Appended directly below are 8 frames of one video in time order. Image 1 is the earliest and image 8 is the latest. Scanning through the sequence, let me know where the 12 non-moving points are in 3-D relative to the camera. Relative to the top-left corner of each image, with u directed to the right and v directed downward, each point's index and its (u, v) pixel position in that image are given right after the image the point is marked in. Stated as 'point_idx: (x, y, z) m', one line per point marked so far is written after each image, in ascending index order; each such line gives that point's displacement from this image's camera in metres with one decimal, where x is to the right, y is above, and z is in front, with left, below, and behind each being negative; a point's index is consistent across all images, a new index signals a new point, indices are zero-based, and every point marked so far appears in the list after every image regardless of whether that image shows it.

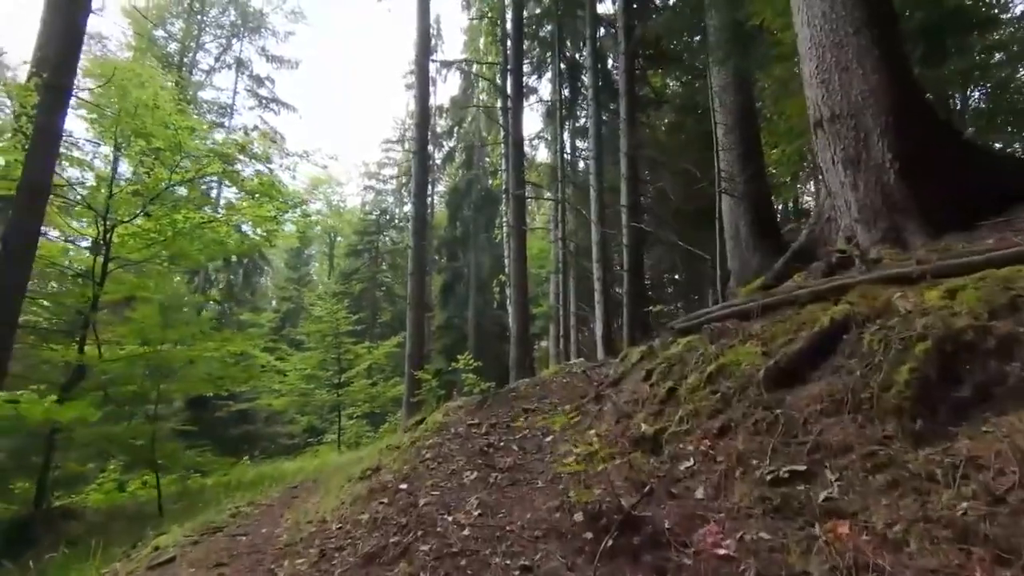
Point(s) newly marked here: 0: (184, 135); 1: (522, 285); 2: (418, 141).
0: (-4.7, +2.2, +9.9) m
1: (+0.2, 0.0, +10.4) m
2: (-1.9, +2.9, +13.7) m
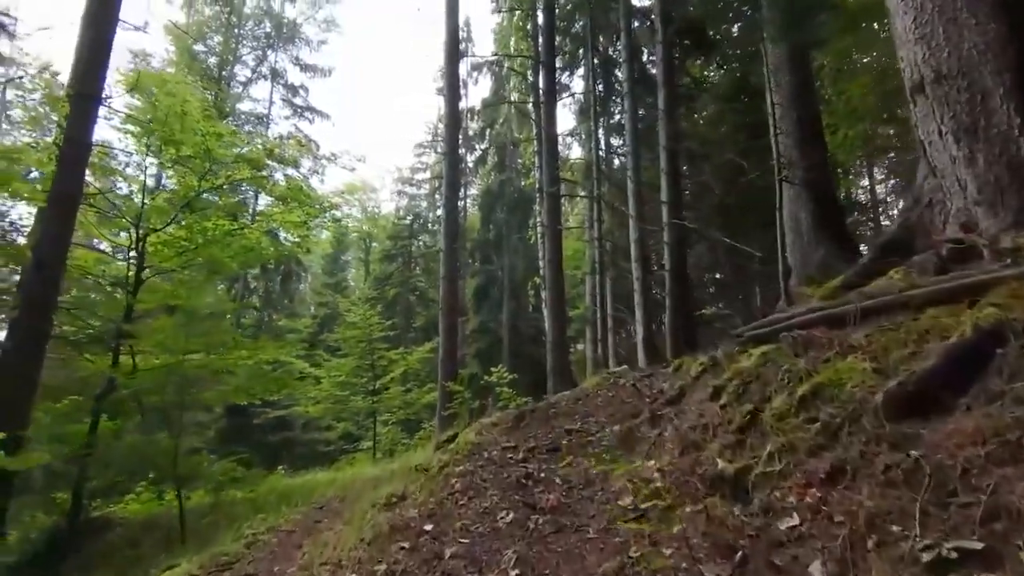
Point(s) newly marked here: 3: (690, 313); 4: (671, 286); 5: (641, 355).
0: (-4.2, +2.1, +9.7) m
1: (+0.7, 0.0, +9.9) m
2: (-1.2, +2.8, +13.3) m
3: (+3.0, -0.4, +11.3) m
4: (+2.7, 0.0, +11.2) m
5: (+2.5, -1.4, +12.9) m
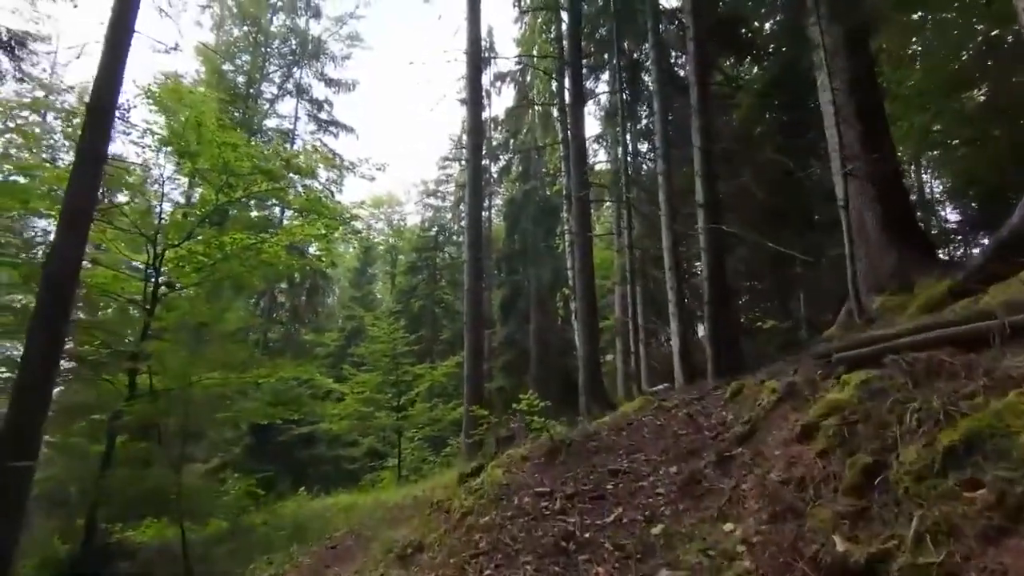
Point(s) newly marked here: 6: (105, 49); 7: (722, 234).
0: (-3.9, +1.9, +9.4) m
1: (+1.1, -0.2, +9.4) m
2: (-0.8, +2.5, +12.9) m
3: (+3.5, -0.5, +10.6) m
4: (+3.1, -0.1, +10.6) m
5: (+3.0, -1.5, +12.3) m
6: (-4.6, +2.7, +7.7) m
7: (+3.3, +0.8, +10.8) m
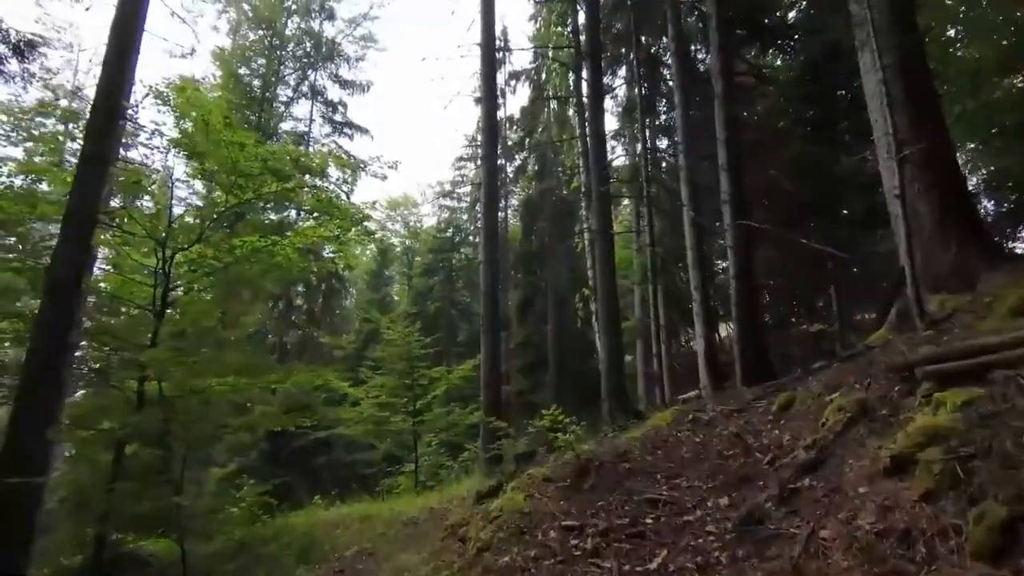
0: (-3.6, +1.8, +9.1) m
1: (+1.3, -0.2, +9.0) m
2: (-0.5, +2.5, +12.5) m
3: (+3.7, -0.5, +10.2) m
4: (+3.4, -0.1, +10.2) m
5: (+3.3, -1.5, +11.8) m
6: (-4.4, +2.6, +7.4) m
7: (+3.6, +0.8, +10.4) m
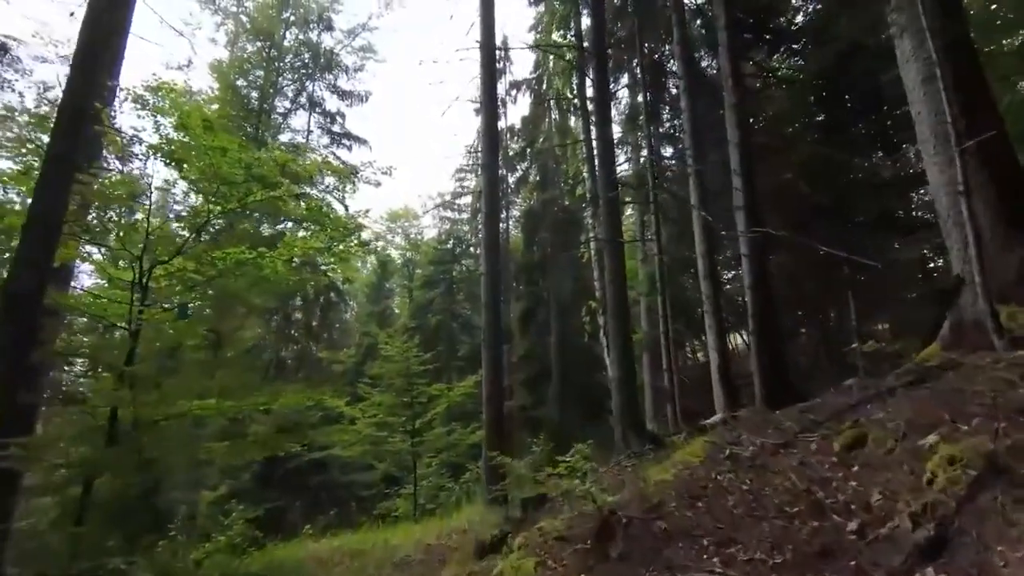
0: (-3.6, +1.6, +8.6) m
1: (+1.4, -0.3, +8.4) m
2: (-0.4, +2.3, +12.0) m
3: (+3.8, -0.7, +9.6) m
4: (+3.4, -0.3, +9.6) m
5: (+3.4, -1.7, +11.2) m
6: (-4.4, +2.5, +6.9) m
7: (+3.6, +0.7, +9.8) m
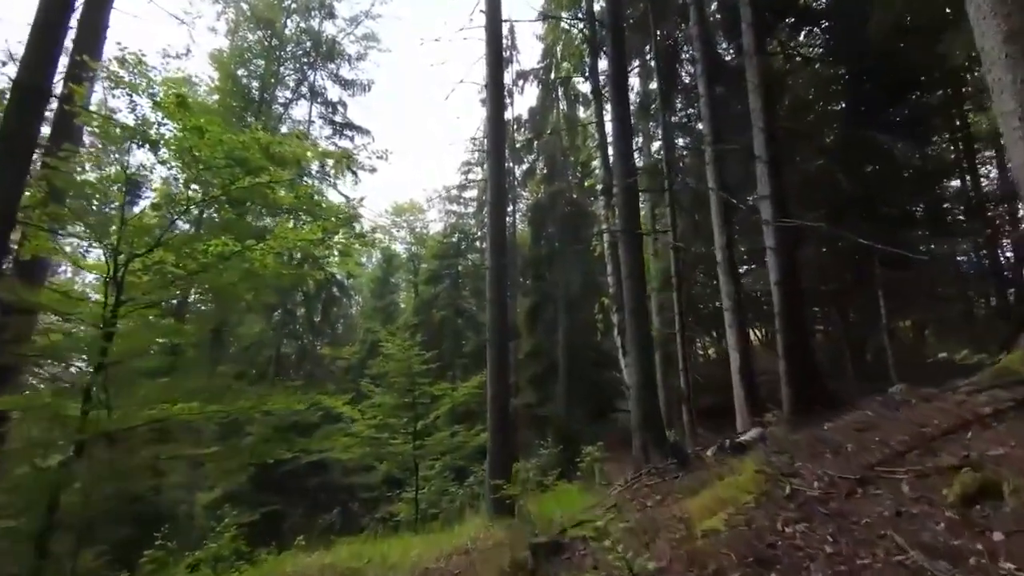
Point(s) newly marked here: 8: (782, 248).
0: (-3.5, +1.7, +7.9) m
1: (+1.4, -0.3, +7.7) m
2: (-0.3, +2.4, +11.3) m
3: (+3.9, -0.6, +8.9) m
4: (+3.5, -0.2, +8.9) m
5: (+3.5, -1.6, +10.5) m
6: (-4.3, +2.5, +6.2) m
7: (+3.7, +0.7, +9.1) m
8: (+3.6, +0.5, +9.0) m
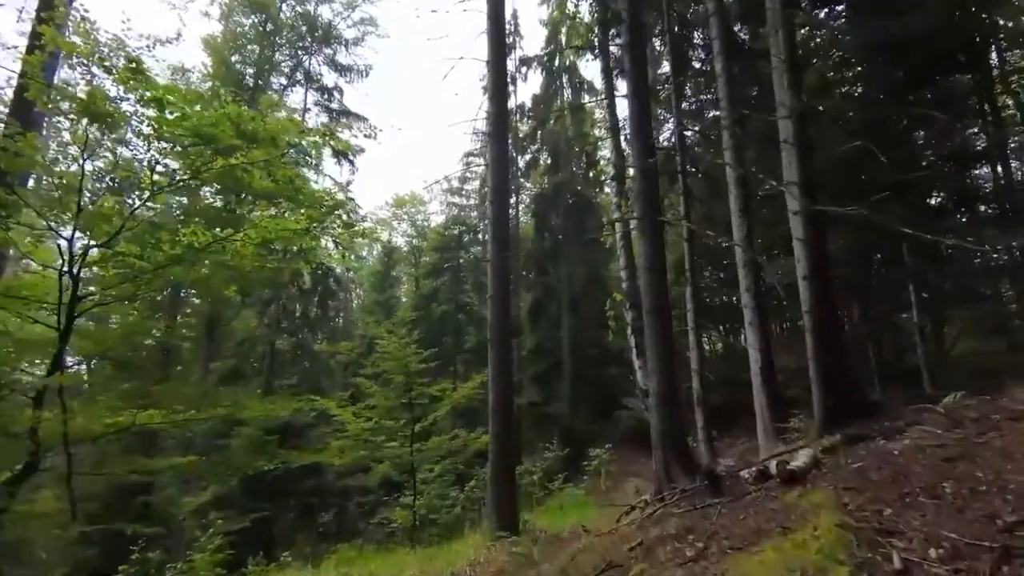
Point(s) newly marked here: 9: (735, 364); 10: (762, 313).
0: (-3.5, +1.7, +7.1) m
1: (+1.5, -0.2, +7.0) m
2: (-0.3, +2.5, +10.5) m
3: (+3.9, -0.6, +8.1) m
4: (+3.5, -0.1, +8.1) m
5: (+3.5, -1.6, +9.8) m
6: (-4.3, +2.6, +5.5) m
7: (+3.8, +0.8, +8.3) m
8: (+3.6, +0.6, +8.2) m
9: (+6.5, -2.2, +19.9) m
10: (+3.7, -0.3, +9.9) m
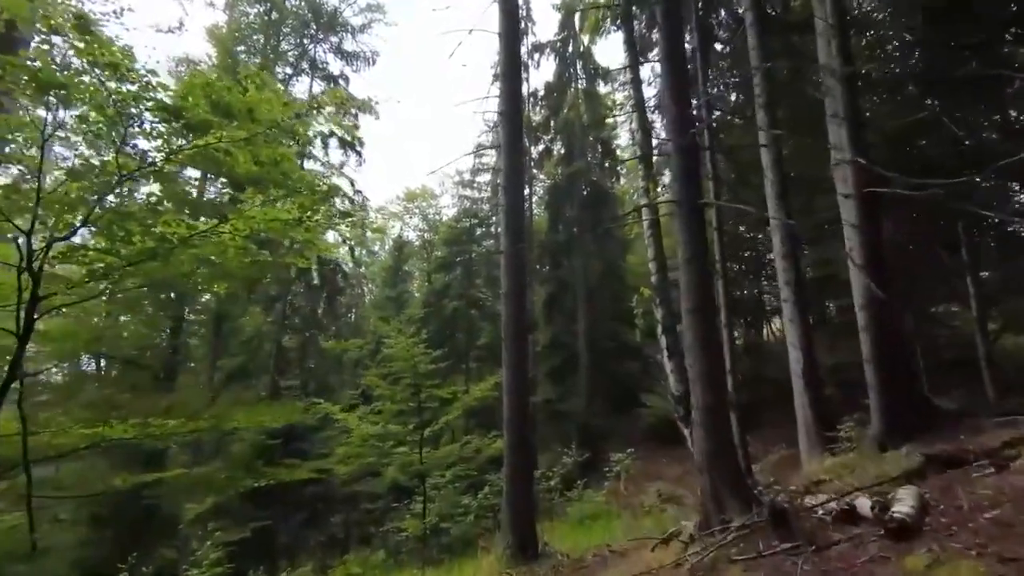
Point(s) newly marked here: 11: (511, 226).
0: (-3.3, +1.8, +6.4) m
1: (+1.6, -0.1, +6.1) m
2: (-0.1, +2.5, +9.7) m
3: (+4.1, -0.5, +7.2) m
4: (+3.7, -0.1, +7.2) m
5: (+3.7, -1.5, +8.9) m
6: (-4.2, +2.6, +4.7) m
7: (+4.0, +0.9, +7.4) m
8: (+3.8, +0.7, +7.3) m
9: (+6.9, -2.0, +19.0) m
10: (+3.9, -0.2, +9.0) m
11: (0.0, +0.8, +9.2) m
